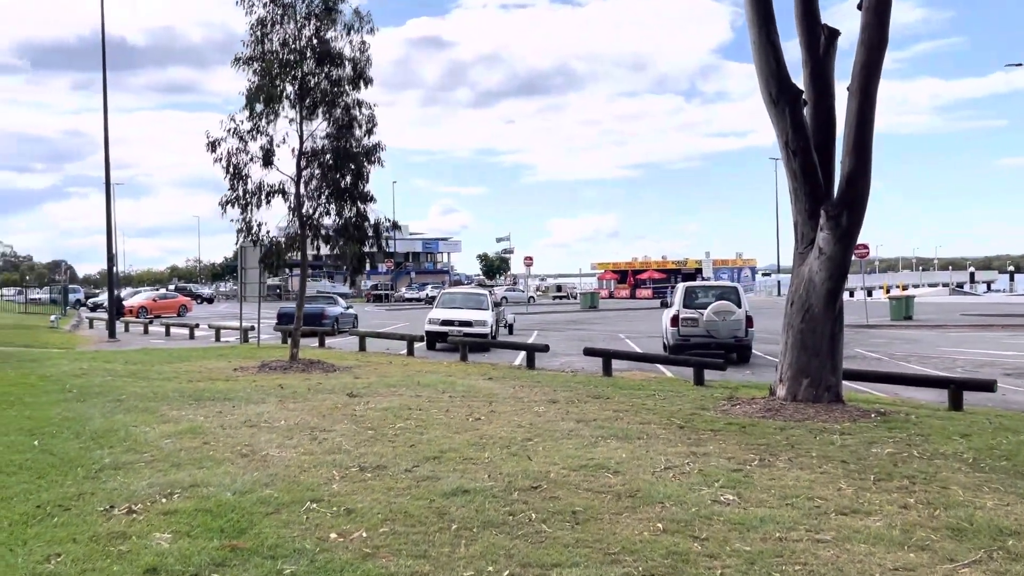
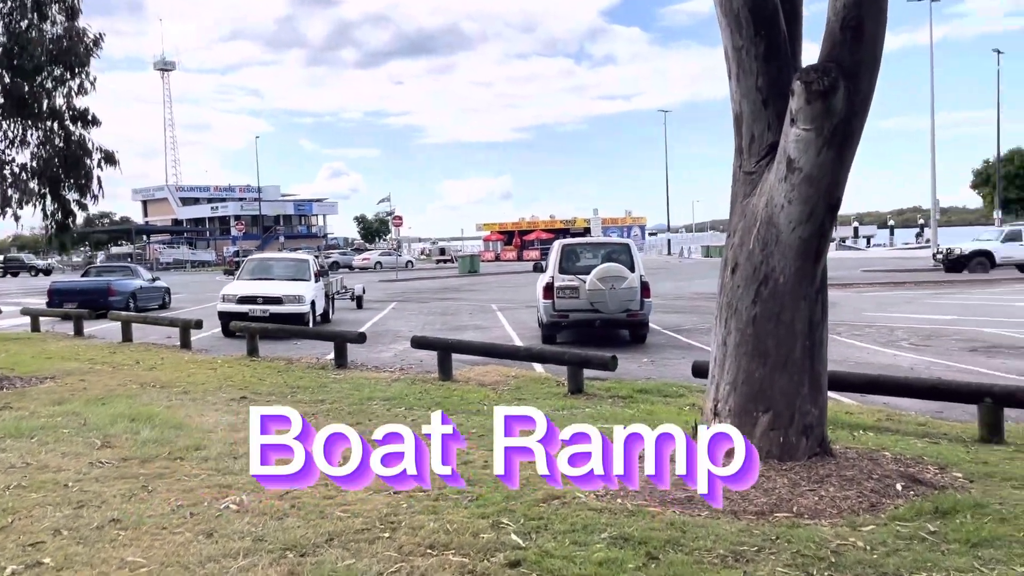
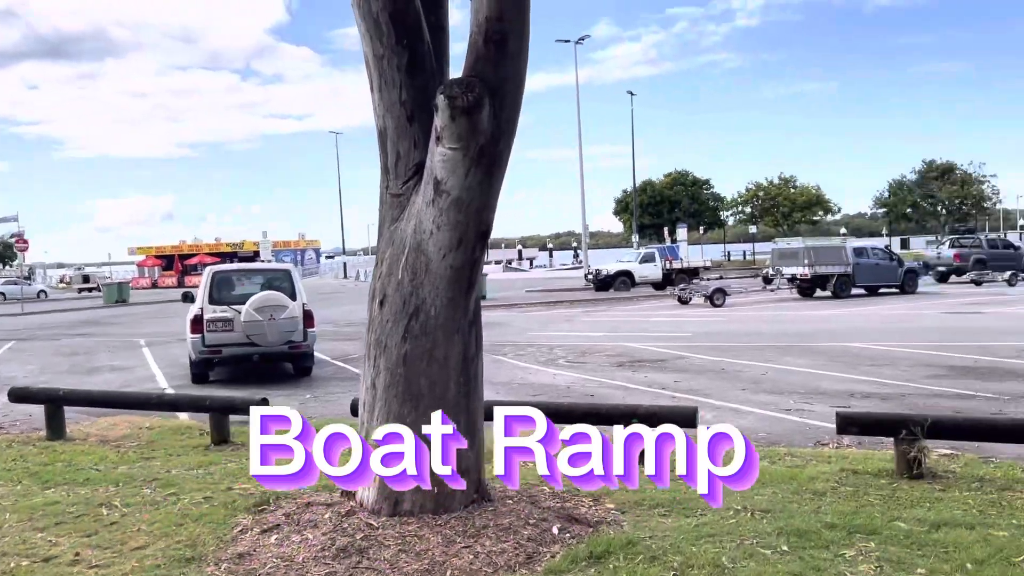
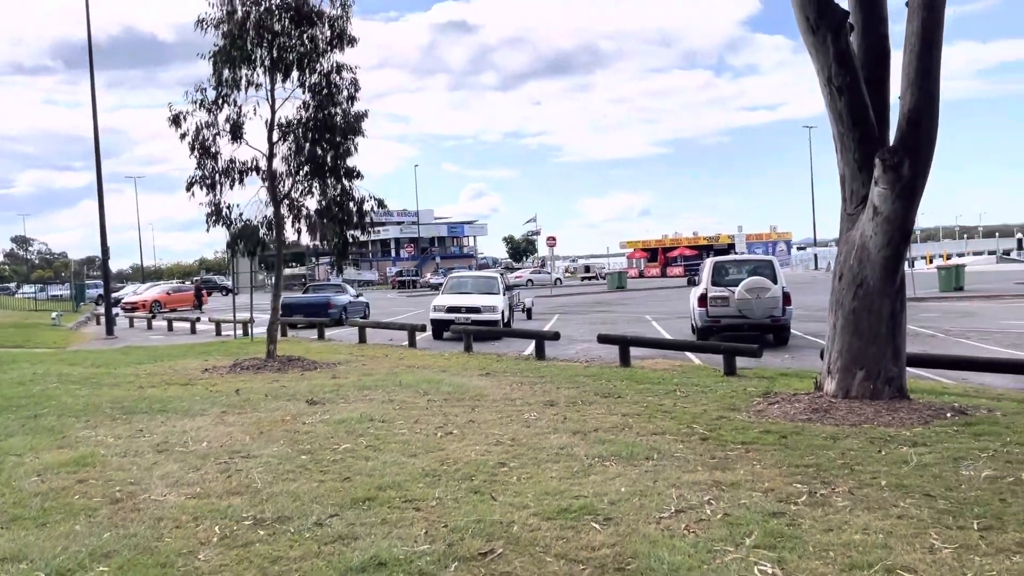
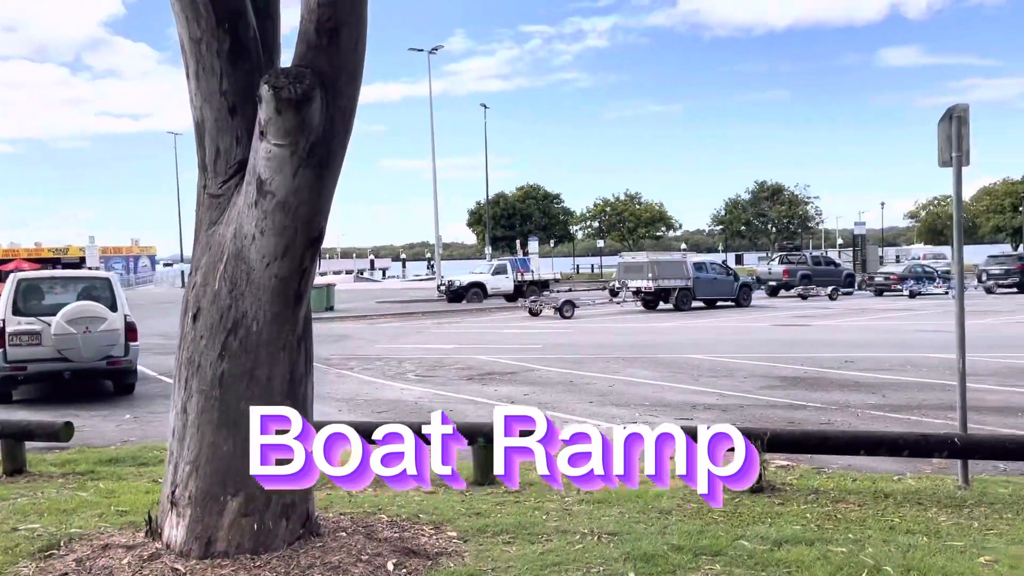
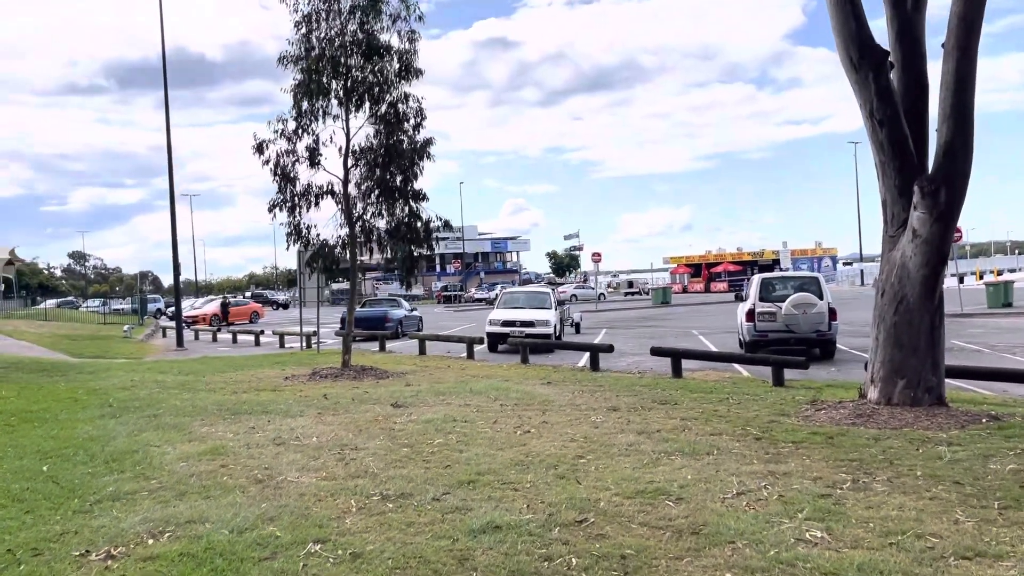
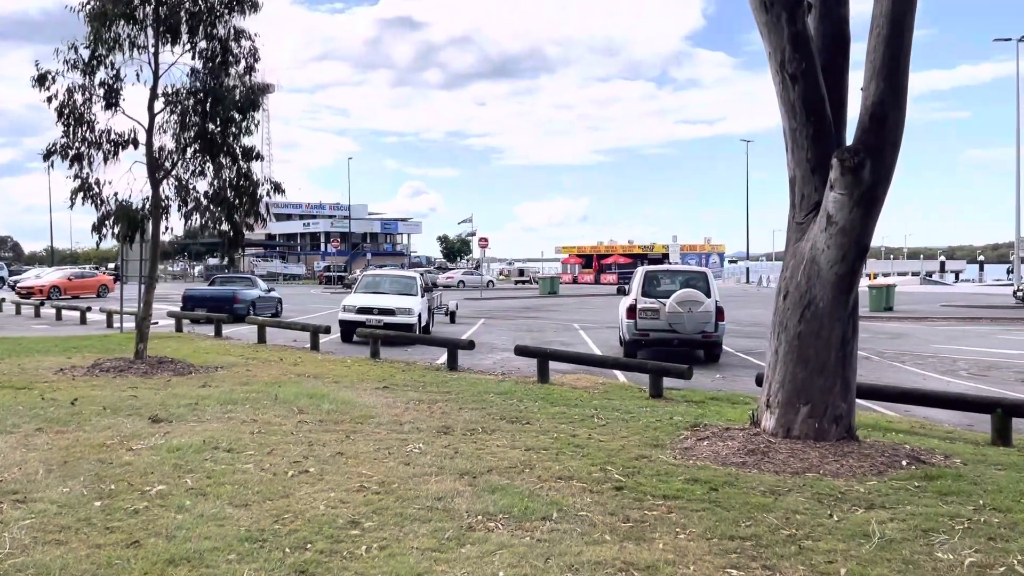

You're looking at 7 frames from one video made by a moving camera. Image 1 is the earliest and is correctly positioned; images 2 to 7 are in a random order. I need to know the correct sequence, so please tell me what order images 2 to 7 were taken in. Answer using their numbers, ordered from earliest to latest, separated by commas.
6, 4, 7, 2, 3, 5
